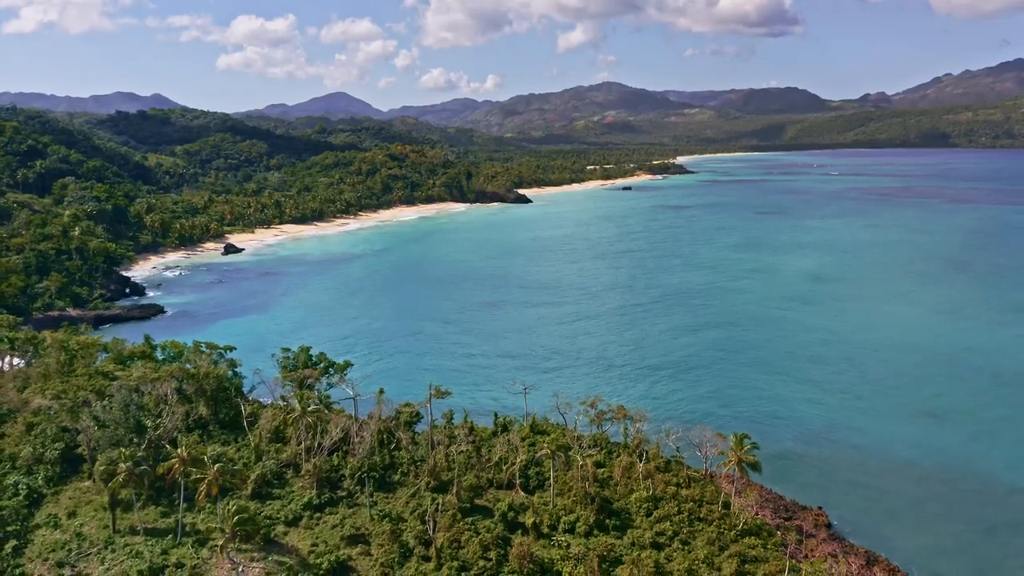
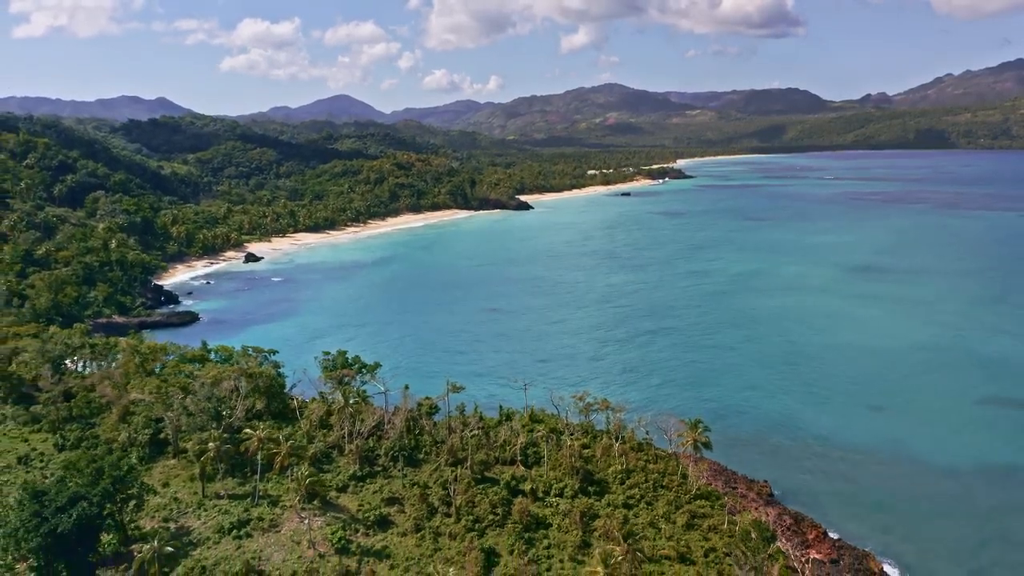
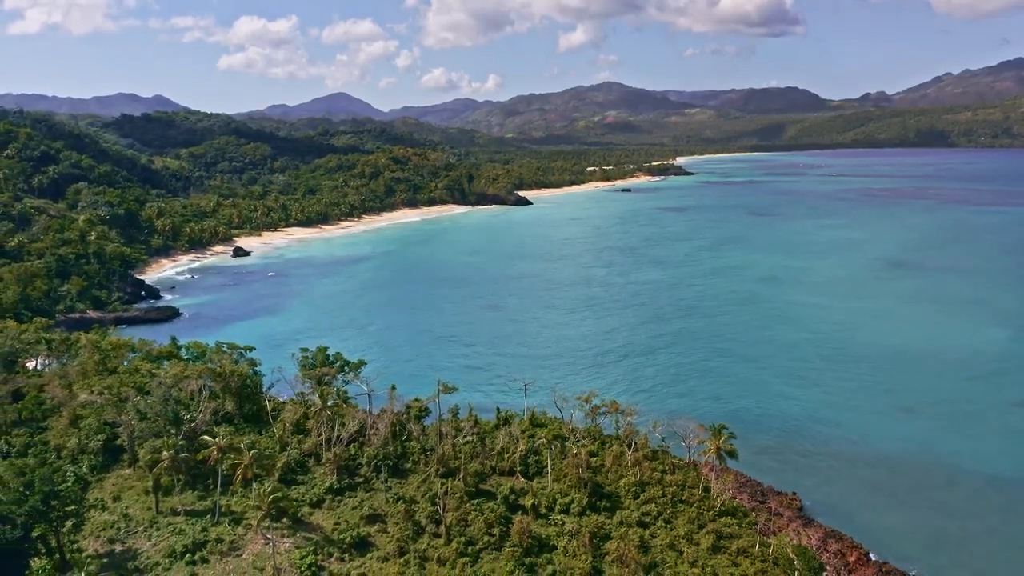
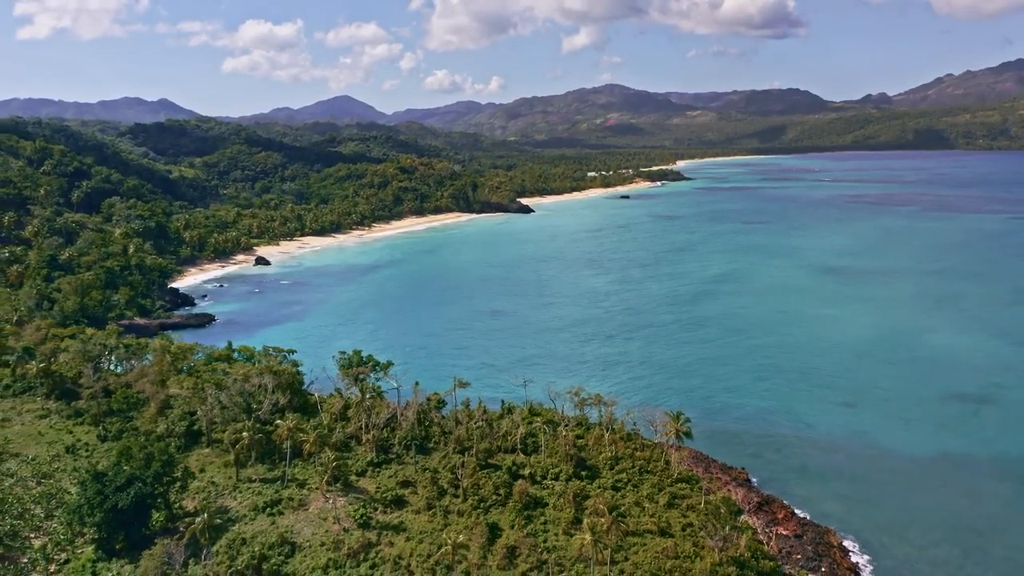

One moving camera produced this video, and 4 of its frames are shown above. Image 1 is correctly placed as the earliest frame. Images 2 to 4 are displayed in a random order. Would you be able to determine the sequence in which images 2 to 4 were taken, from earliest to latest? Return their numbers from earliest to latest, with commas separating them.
3, 2, 4
